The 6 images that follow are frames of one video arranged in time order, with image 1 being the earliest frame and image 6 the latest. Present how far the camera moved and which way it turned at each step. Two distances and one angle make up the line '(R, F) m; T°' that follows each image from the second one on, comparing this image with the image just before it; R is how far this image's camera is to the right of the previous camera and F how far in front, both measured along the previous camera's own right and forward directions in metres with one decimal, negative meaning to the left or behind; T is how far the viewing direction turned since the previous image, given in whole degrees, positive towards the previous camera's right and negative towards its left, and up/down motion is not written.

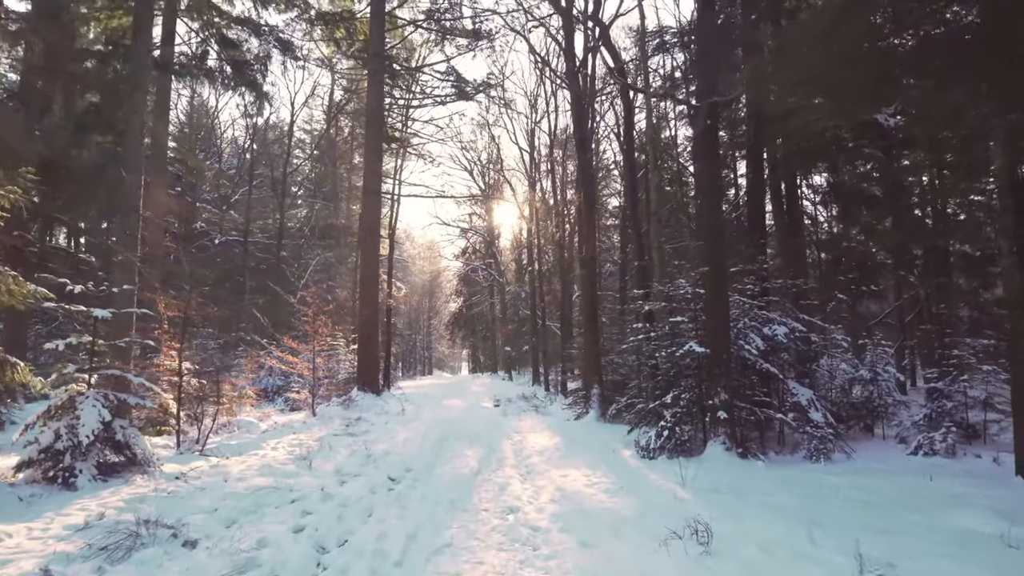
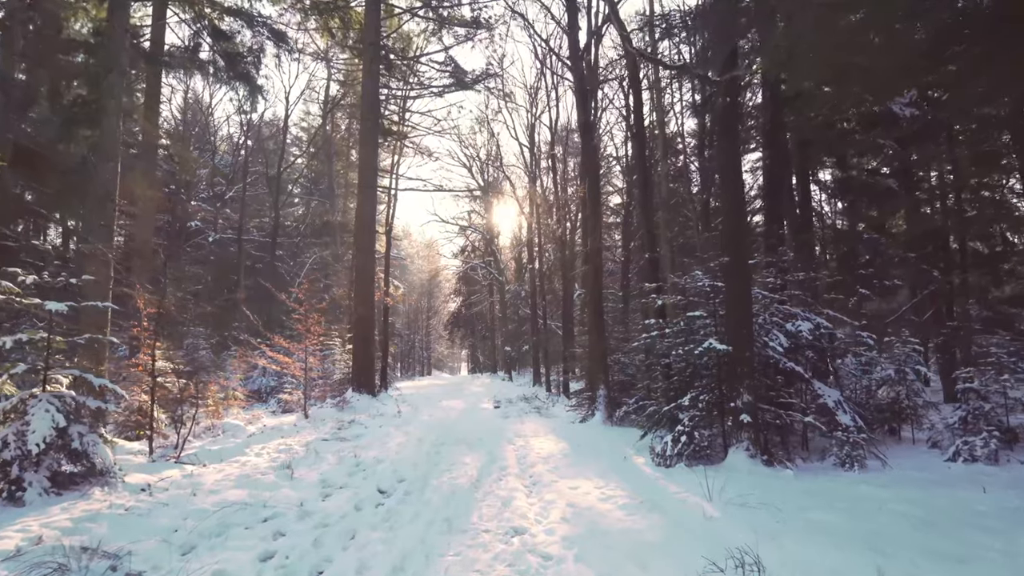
(0.0, +0.6) m; 0°
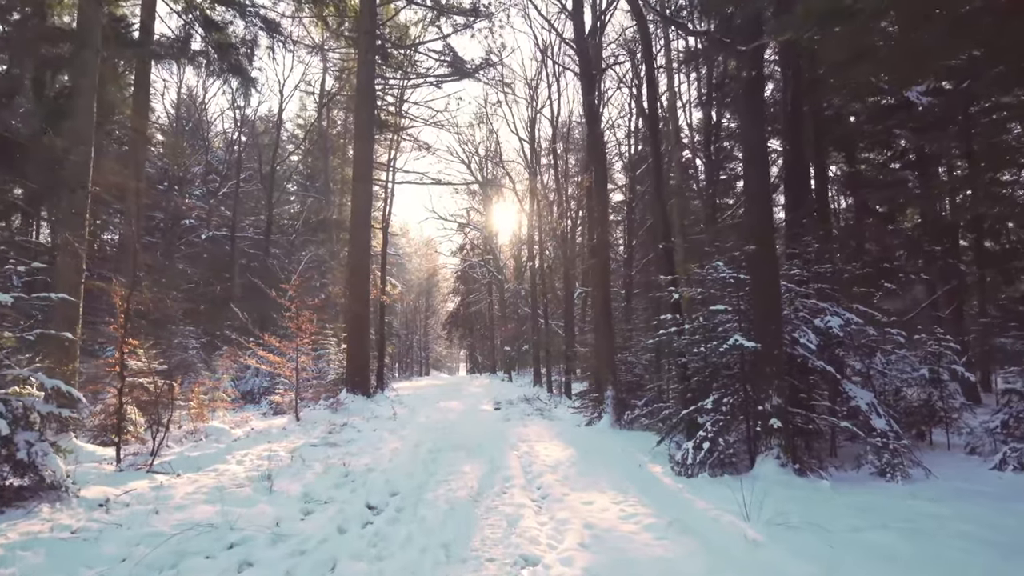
(-0.1, +0.6) m; 0°
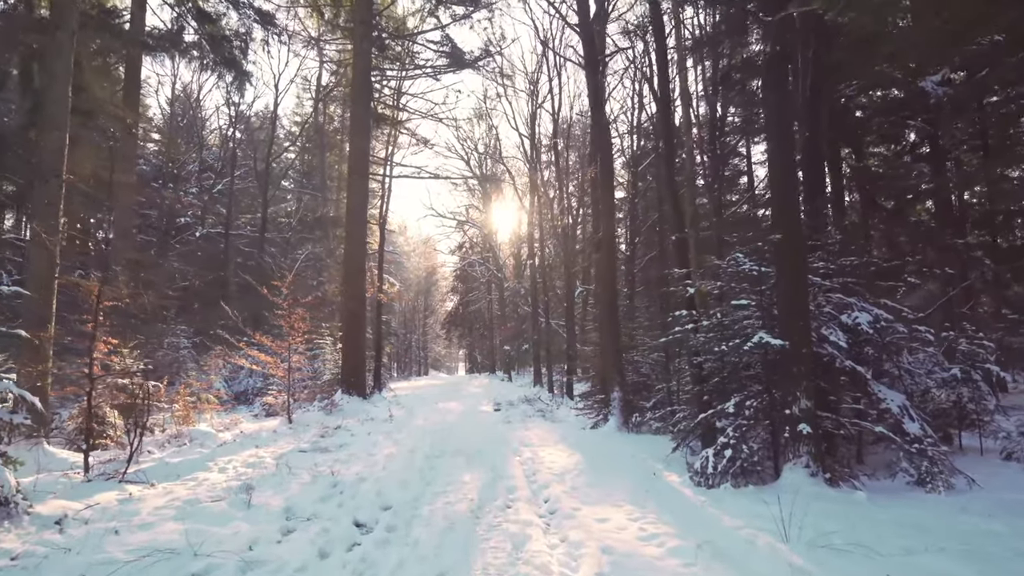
(0.0, +0.5) m; 0°
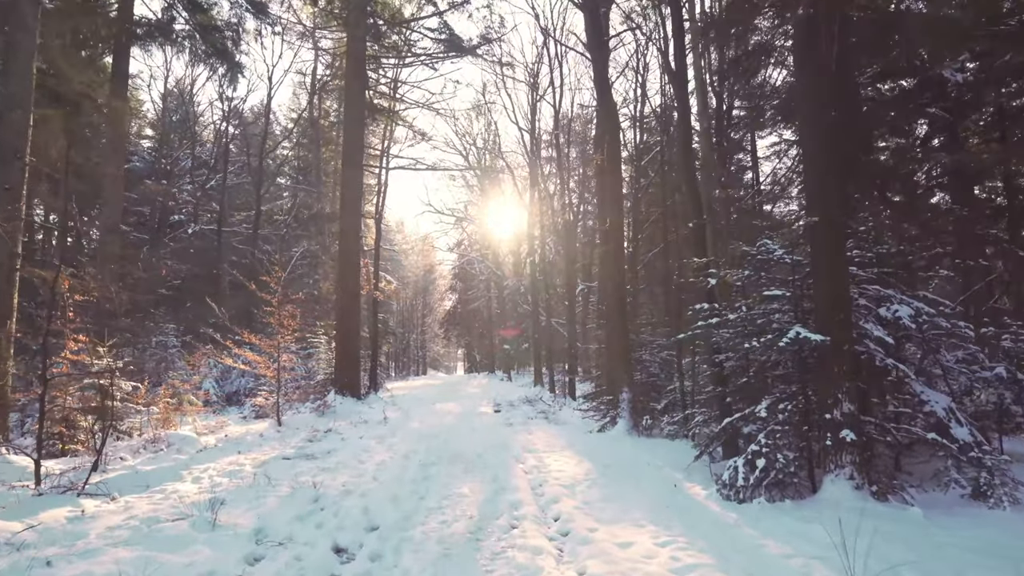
(0.0, +0.6) m; 0°
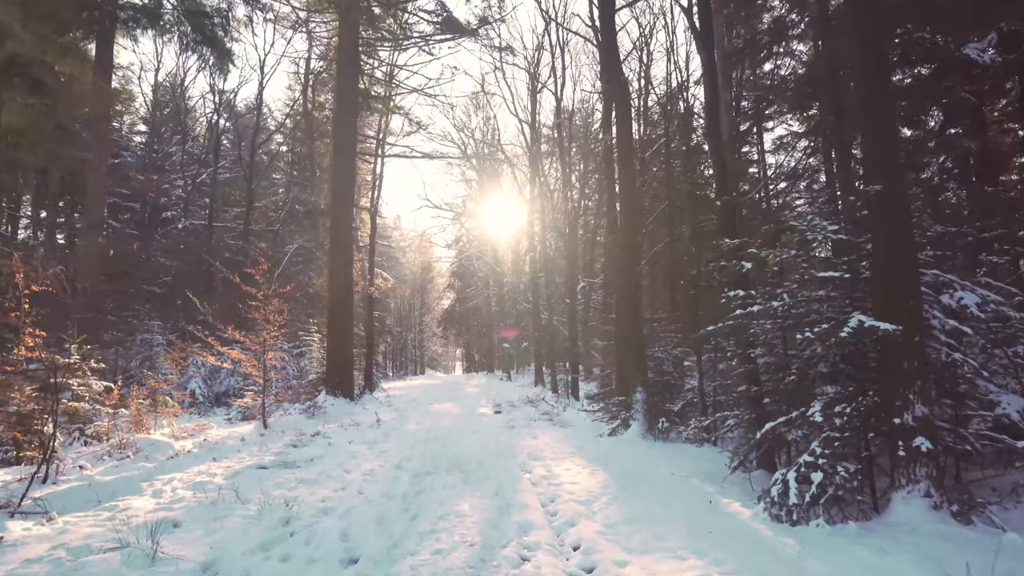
(-0.1, +0.7) m; 0°
